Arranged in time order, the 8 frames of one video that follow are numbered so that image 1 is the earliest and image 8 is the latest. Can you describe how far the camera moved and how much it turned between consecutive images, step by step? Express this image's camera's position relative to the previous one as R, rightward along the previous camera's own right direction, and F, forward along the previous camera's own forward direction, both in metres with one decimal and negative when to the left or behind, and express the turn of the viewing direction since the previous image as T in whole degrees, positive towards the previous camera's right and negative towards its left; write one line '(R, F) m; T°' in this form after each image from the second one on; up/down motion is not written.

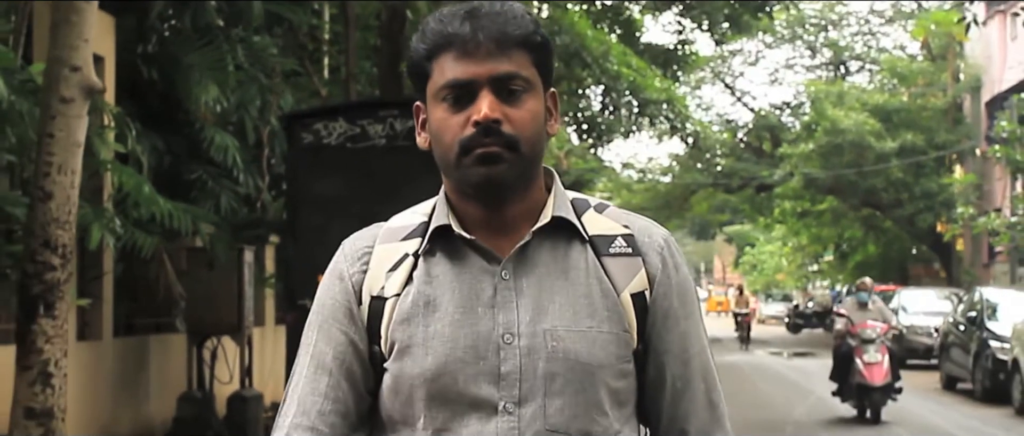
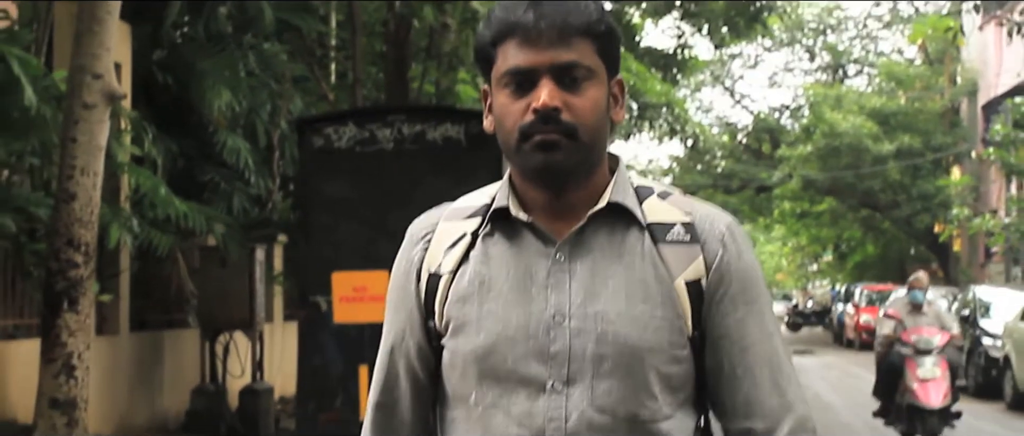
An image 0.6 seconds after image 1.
(0.0, -0.4) m; 0°
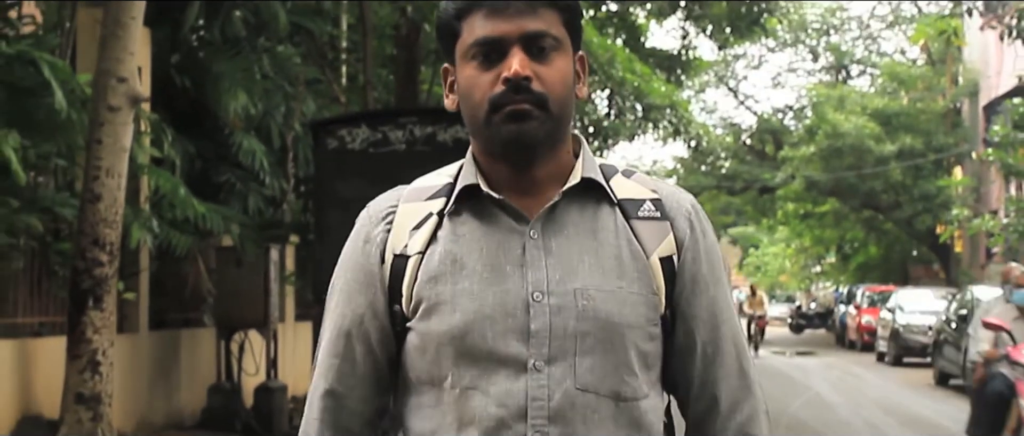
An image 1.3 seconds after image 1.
(-0.1, -0.3) m; 0°
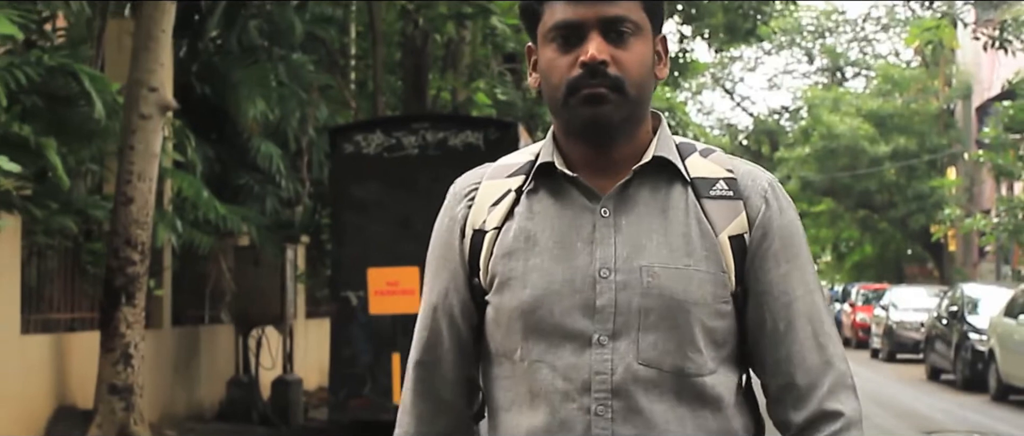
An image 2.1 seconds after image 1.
(-0.1, -0.6) m; 0°
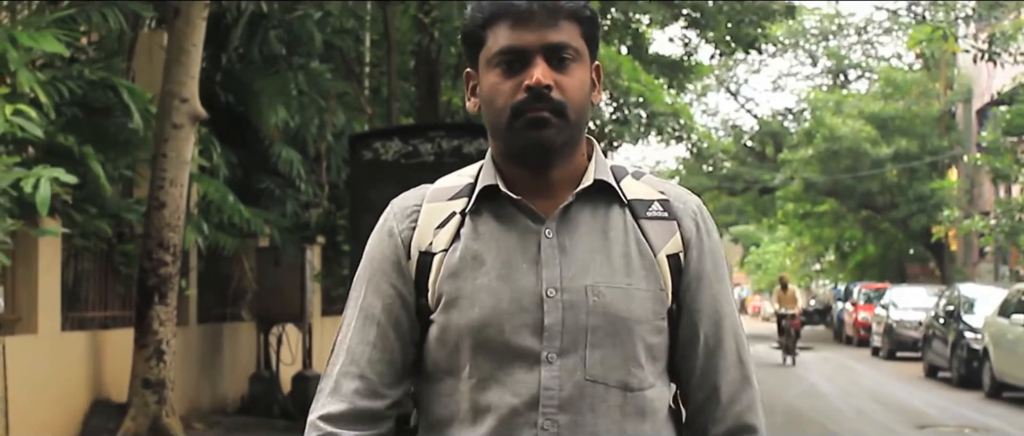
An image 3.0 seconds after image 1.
(0.0, -0.6) m; 0°
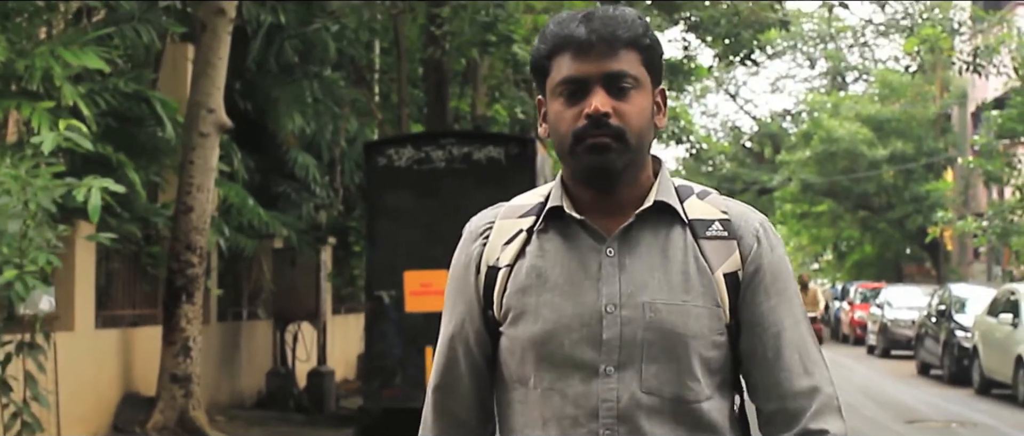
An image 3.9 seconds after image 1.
(-0.1, -0.6) m; 0°
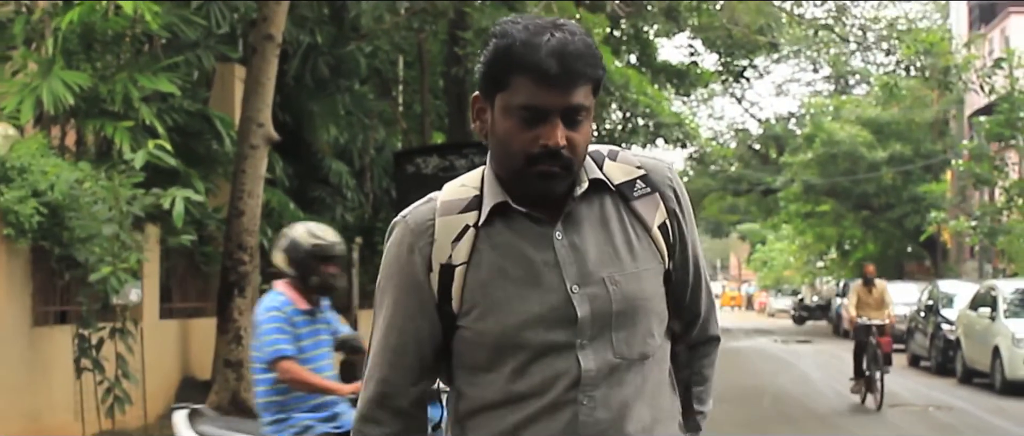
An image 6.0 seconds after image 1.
(-0.1, -1.3) m; 0°
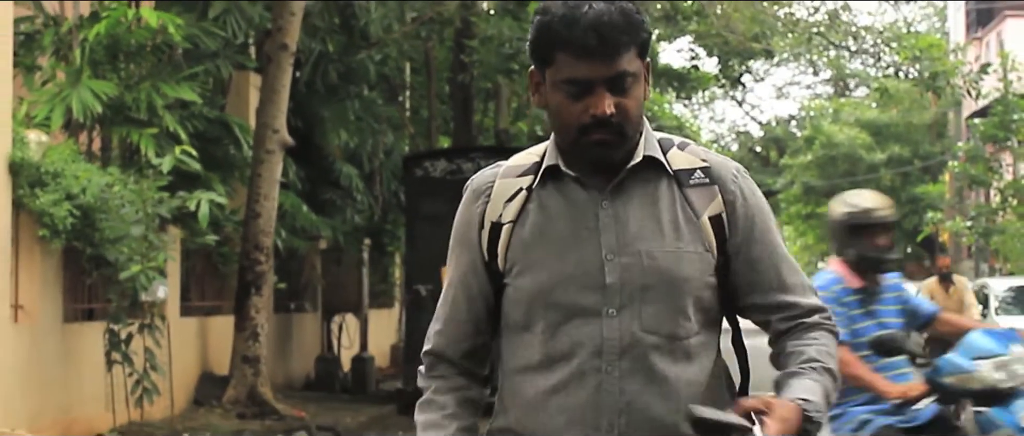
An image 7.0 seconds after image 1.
(0.0, -0.5) m; 0°
